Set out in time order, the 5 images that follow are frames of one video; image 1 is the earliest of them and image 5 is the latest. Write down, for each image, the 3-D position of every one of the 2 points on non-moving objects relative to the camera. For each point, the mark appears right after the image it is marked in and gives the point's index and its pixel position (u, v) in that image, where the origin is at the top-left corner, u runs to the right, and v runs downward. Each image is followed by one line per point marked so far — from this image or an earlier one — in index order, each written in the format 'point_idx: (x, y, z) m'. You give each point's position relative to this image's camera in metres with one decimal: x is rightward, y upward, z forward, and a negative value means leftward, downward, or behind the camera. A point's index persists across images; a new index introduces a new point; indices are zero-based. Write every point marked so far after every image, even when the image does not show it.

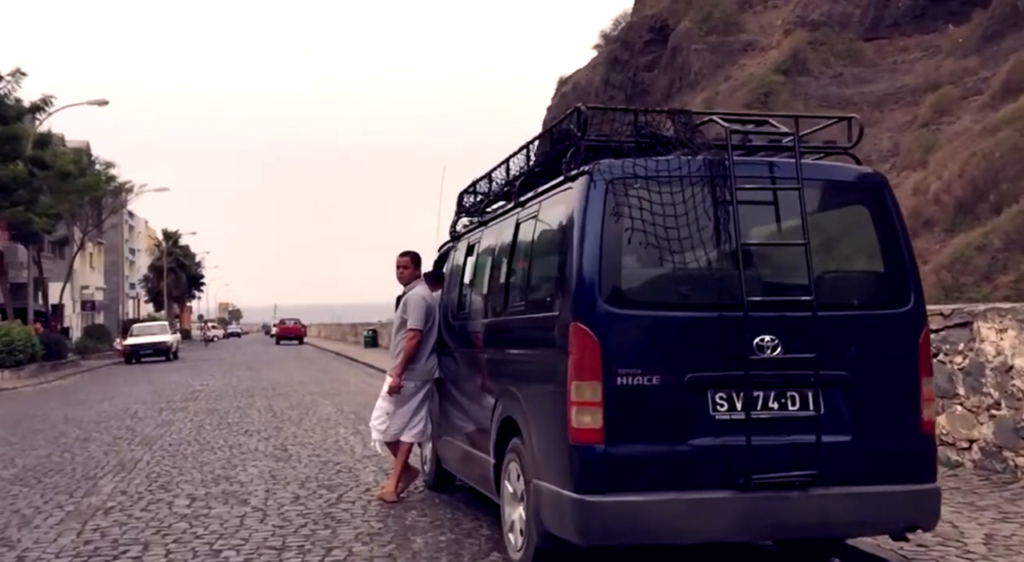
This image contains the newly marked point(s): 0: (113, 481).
0: (-3.8, -1.9, +8.8) m
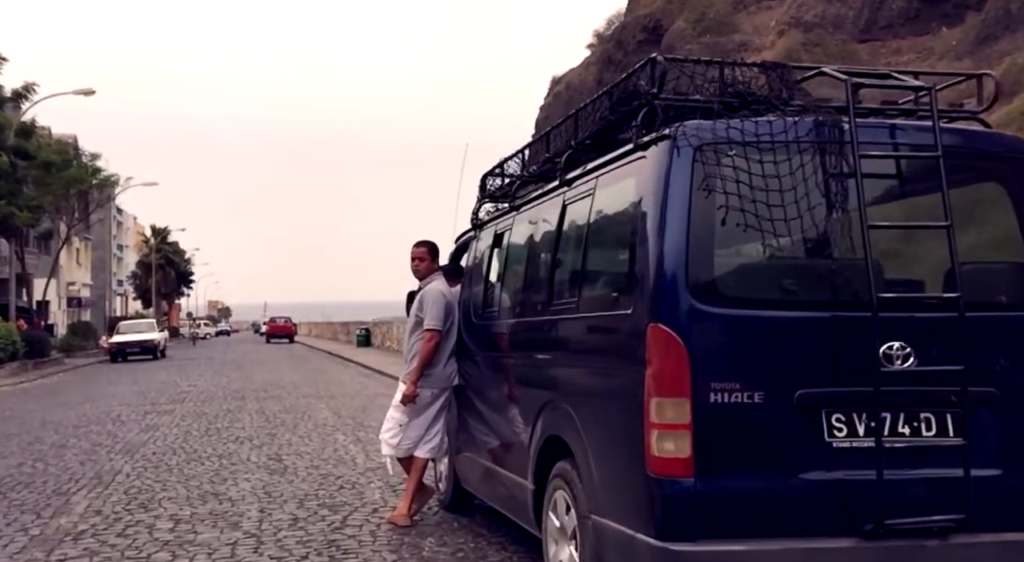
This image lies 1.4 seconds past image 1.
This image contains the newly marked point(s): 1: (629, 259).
0: (-3.7, -1.9, +7.9) m
1: (+0.5, +0.1, +3.9) m
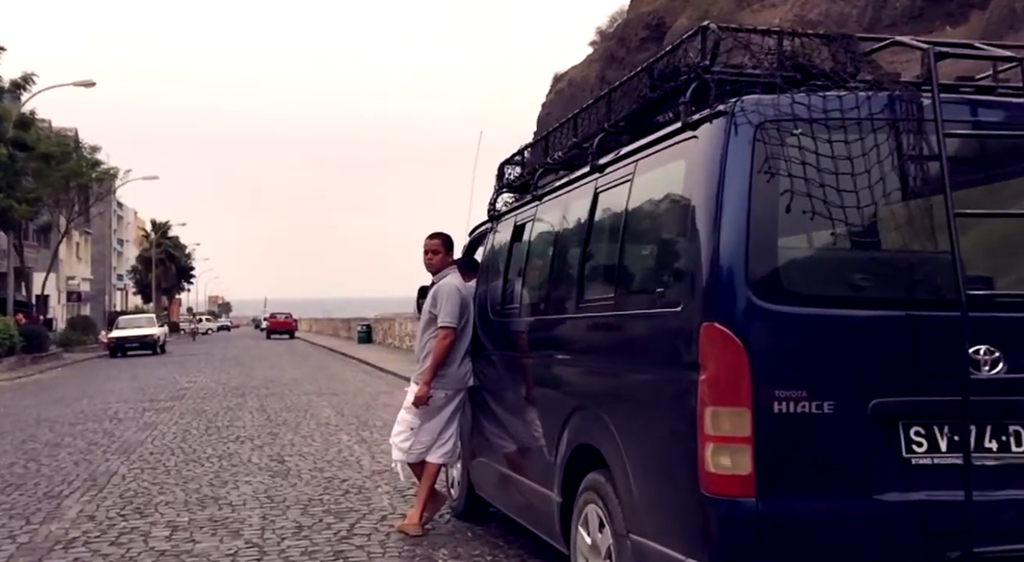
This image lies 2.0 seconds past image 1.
0: (-3.5, -1.8, +7.5) m
1: (+0.6, +0.1, +3.5) m
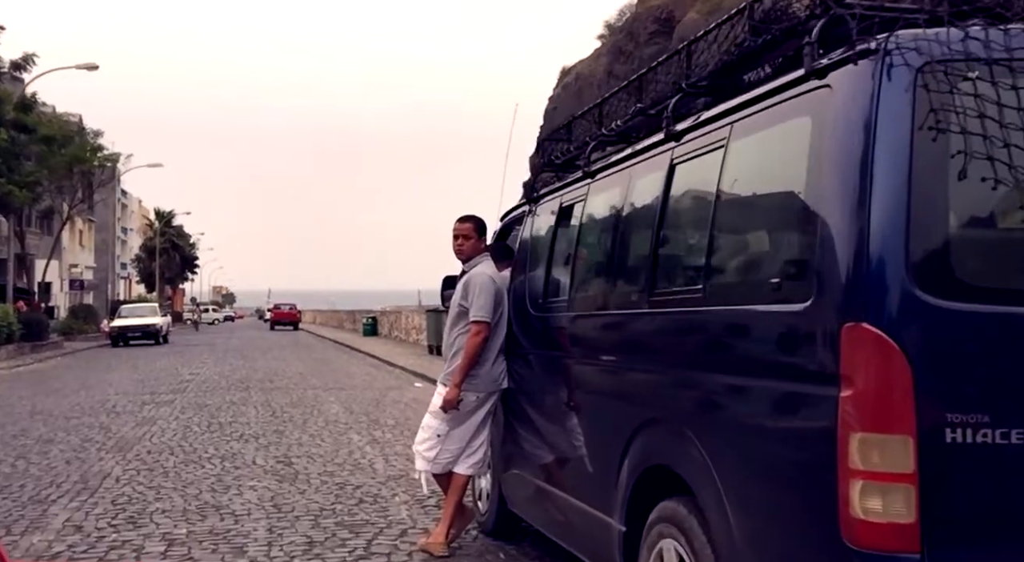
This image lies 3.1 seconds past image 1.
0: (-3.3, -1.7, +6.8) m
1: (+0.9, +0.1, +2.8) m
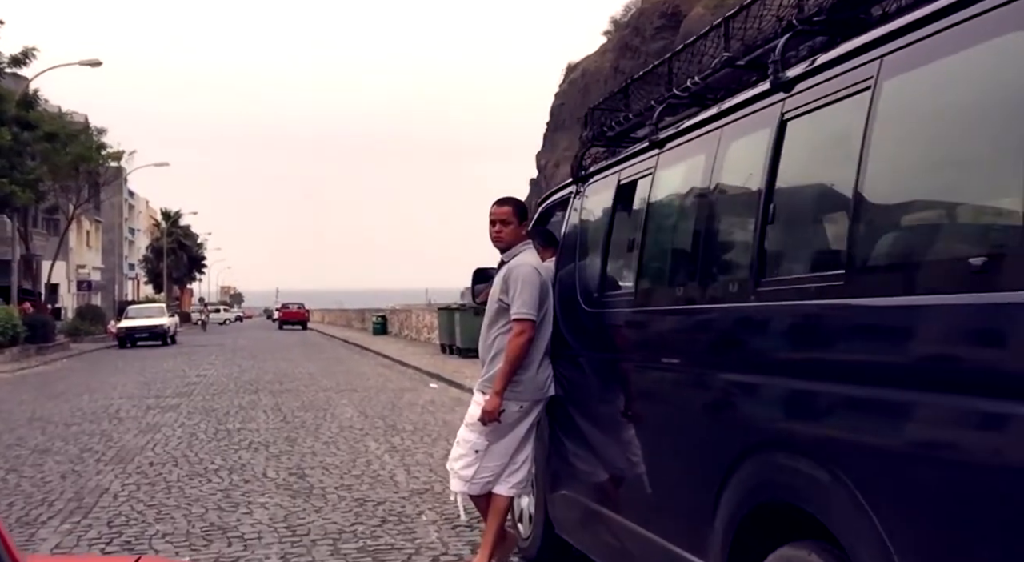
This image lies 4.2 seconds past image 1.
0: (-3.0, -1.7, +6.1) m
1: (+1.1, +0.2, +2.0) m
